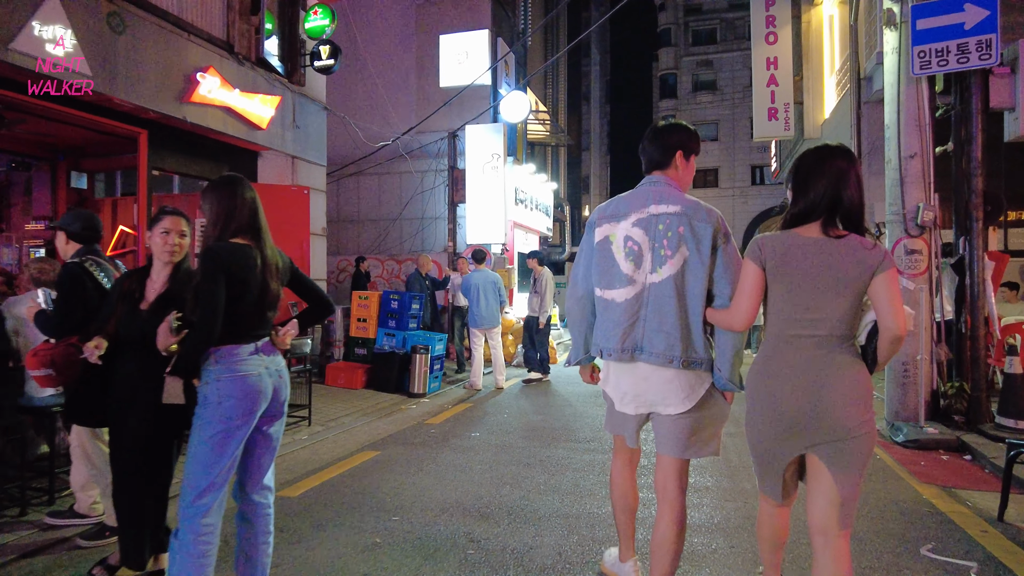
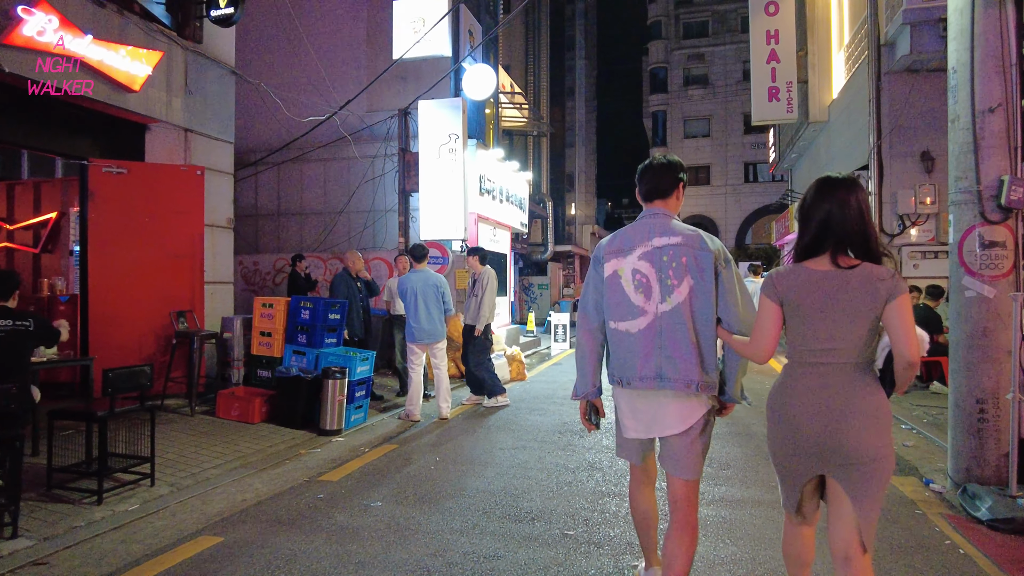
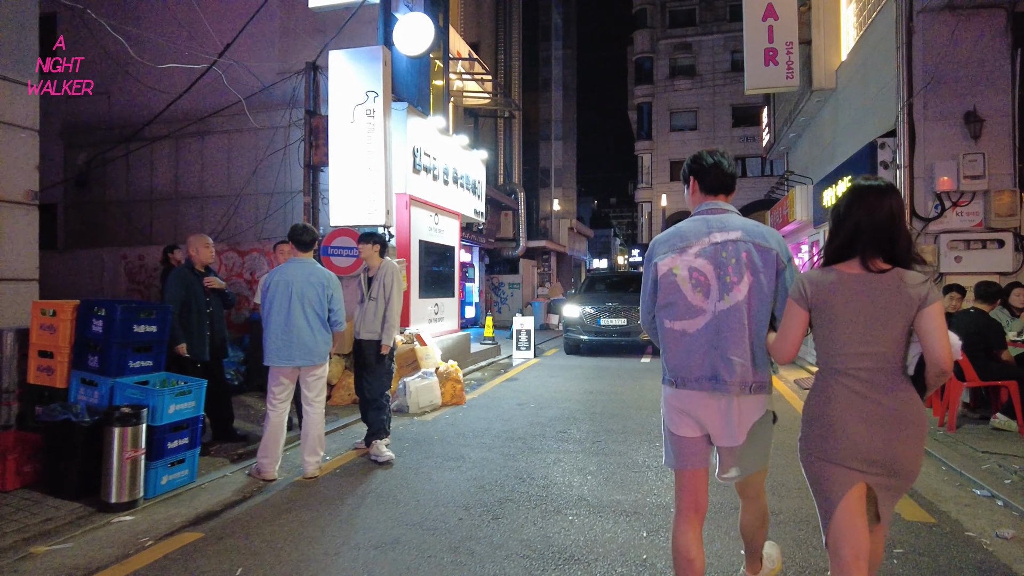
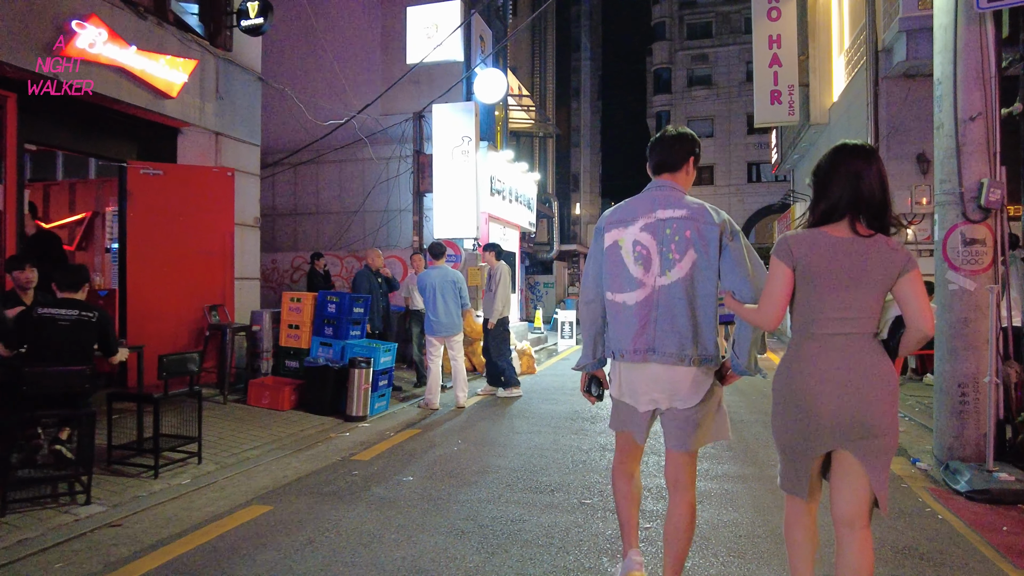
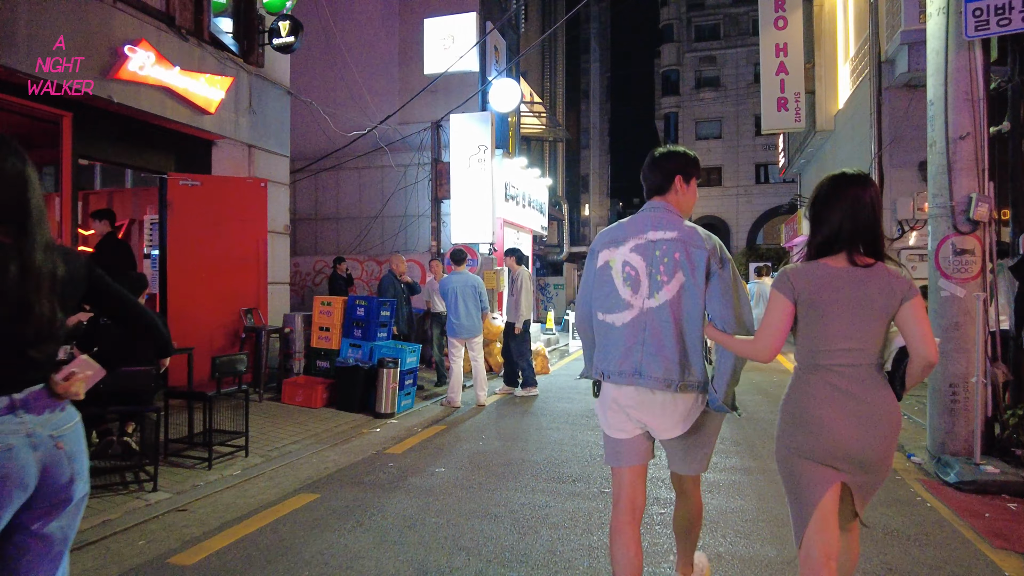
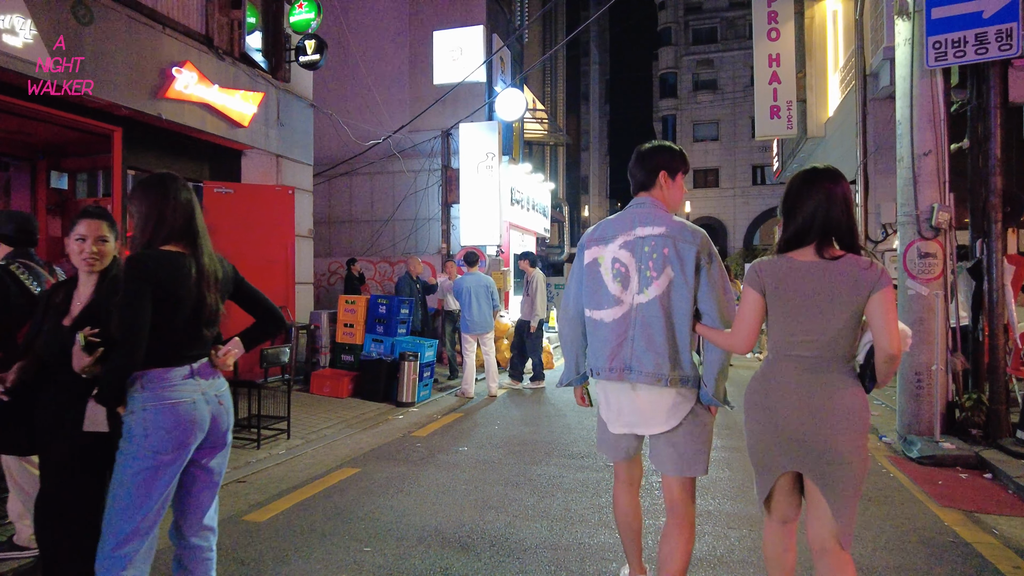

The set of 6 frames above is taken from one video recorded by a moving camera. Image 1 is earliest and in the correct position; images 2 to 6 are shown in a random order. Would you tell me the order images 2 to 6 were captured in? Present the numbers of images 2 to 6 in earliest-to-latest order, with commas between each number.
6, 5, 4, 2, 3
